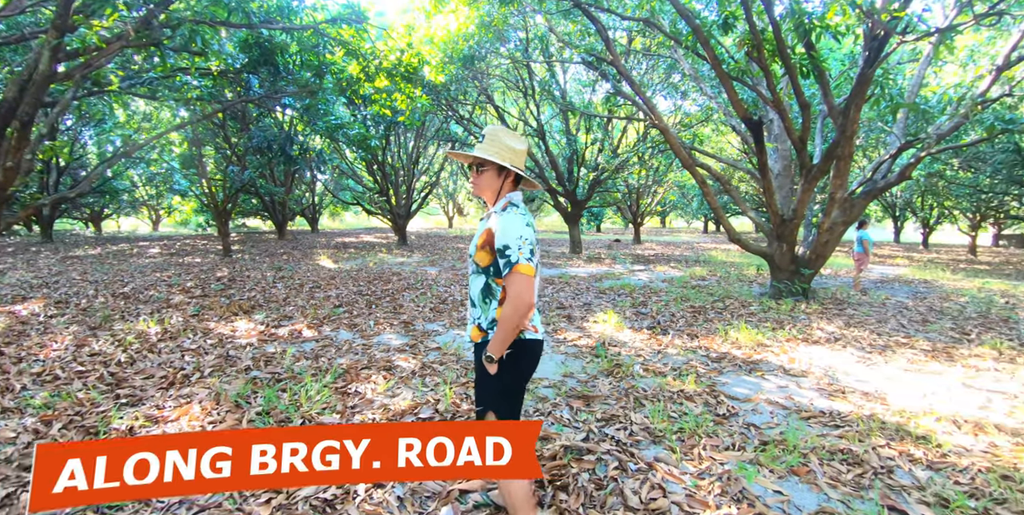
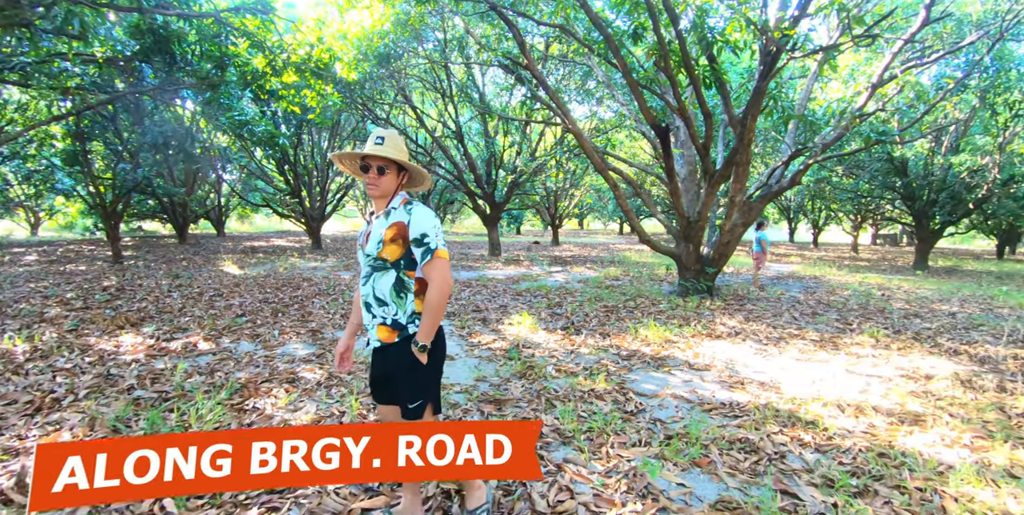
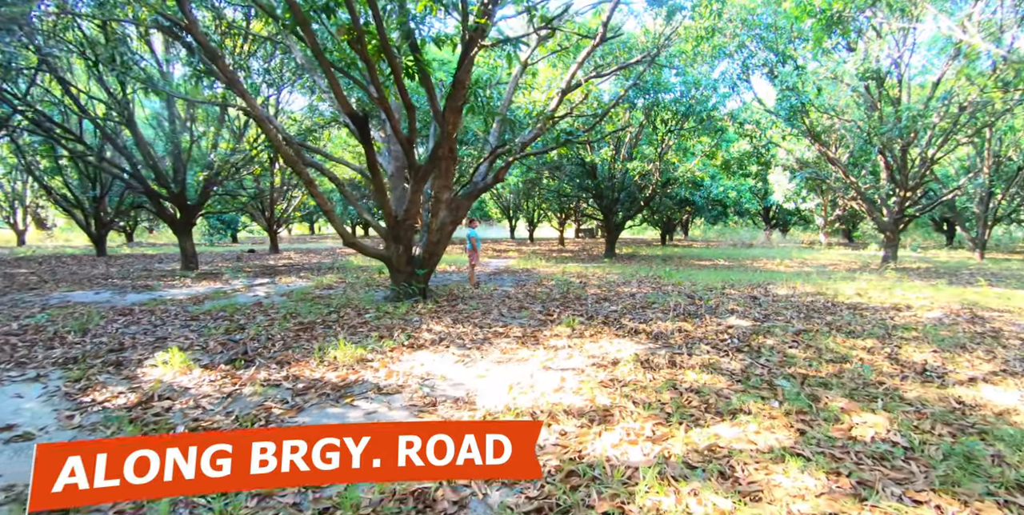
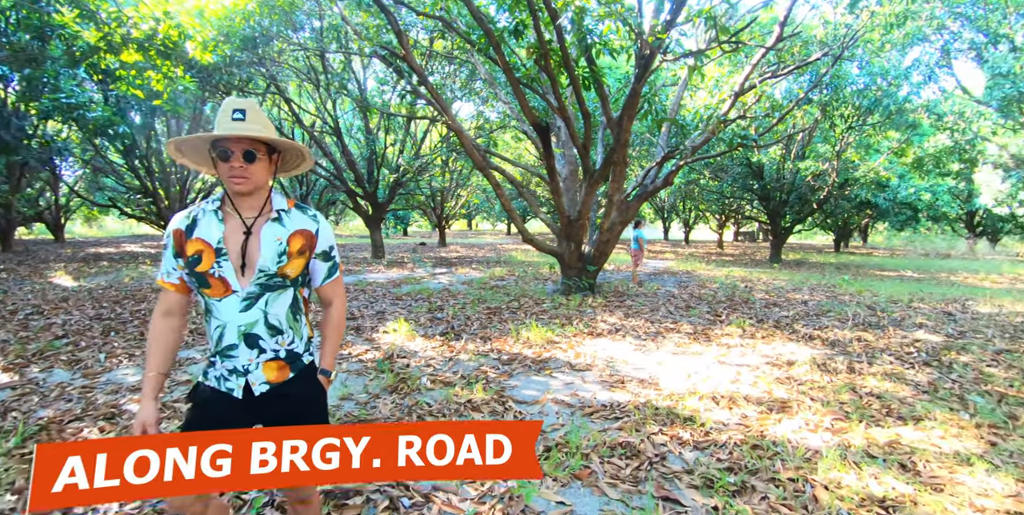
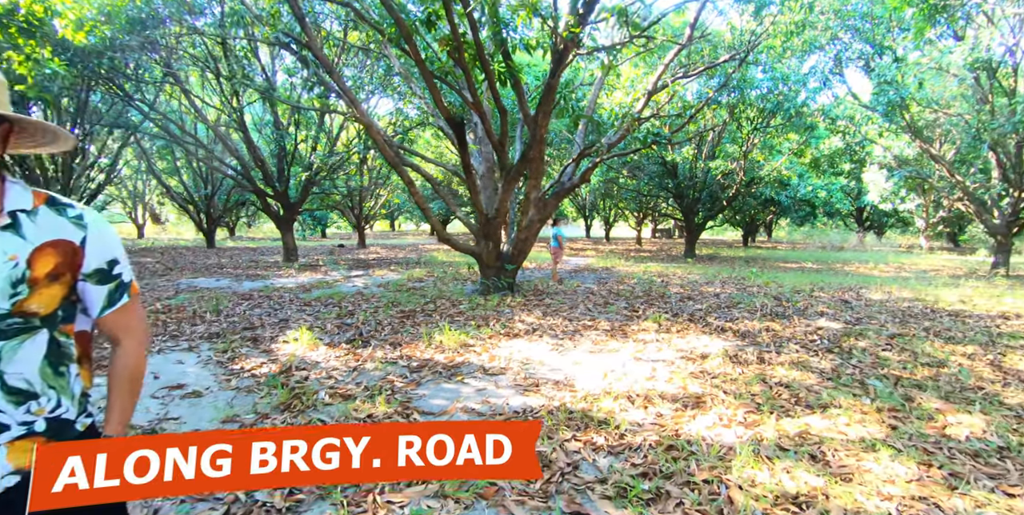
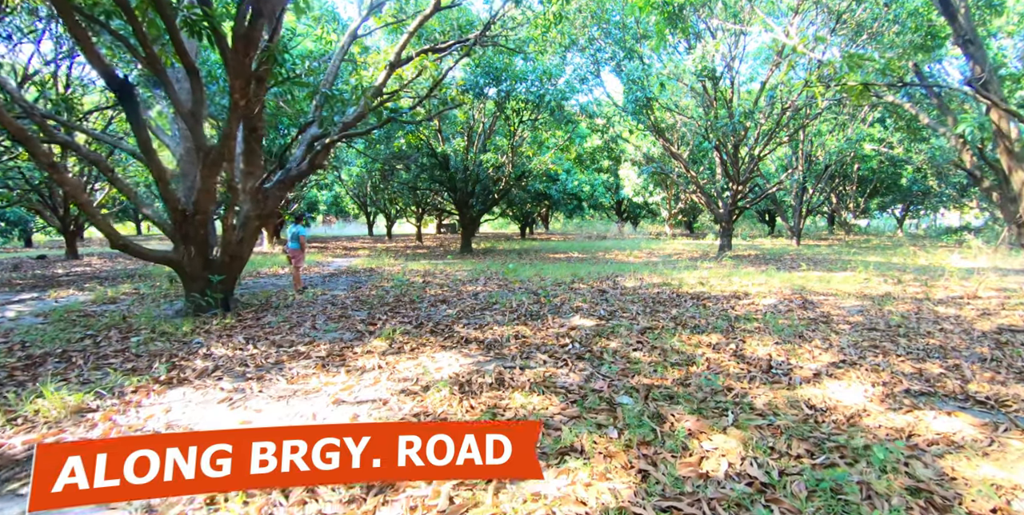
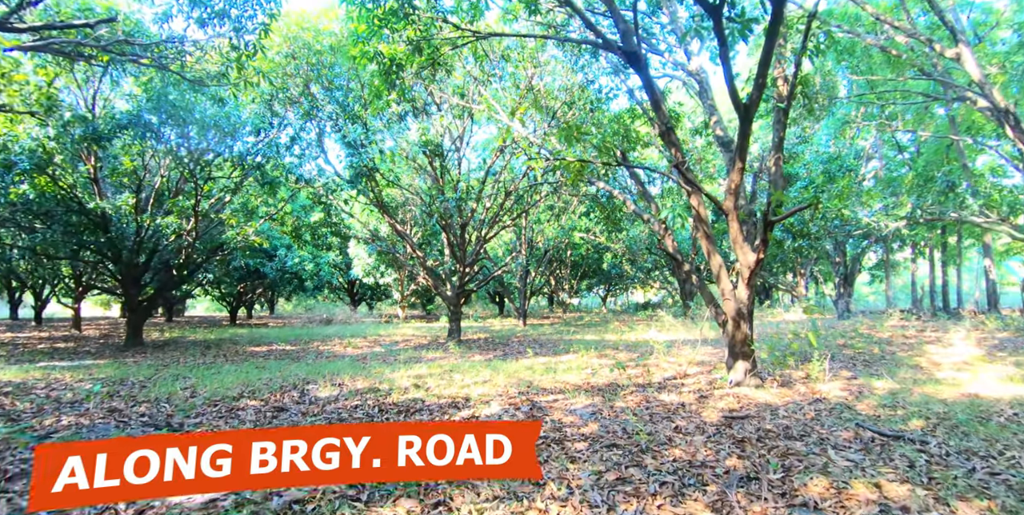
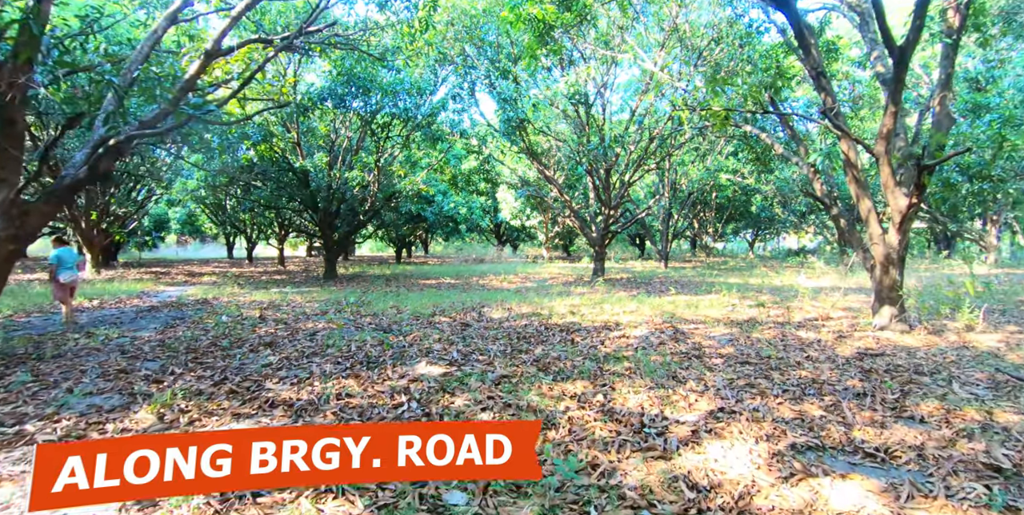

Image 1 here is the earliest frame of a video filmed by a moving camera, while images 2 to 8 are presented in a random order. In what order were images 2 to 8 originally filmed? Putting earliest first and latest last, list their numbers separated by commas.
2, 4, 5, 3, 6, 8, 7
